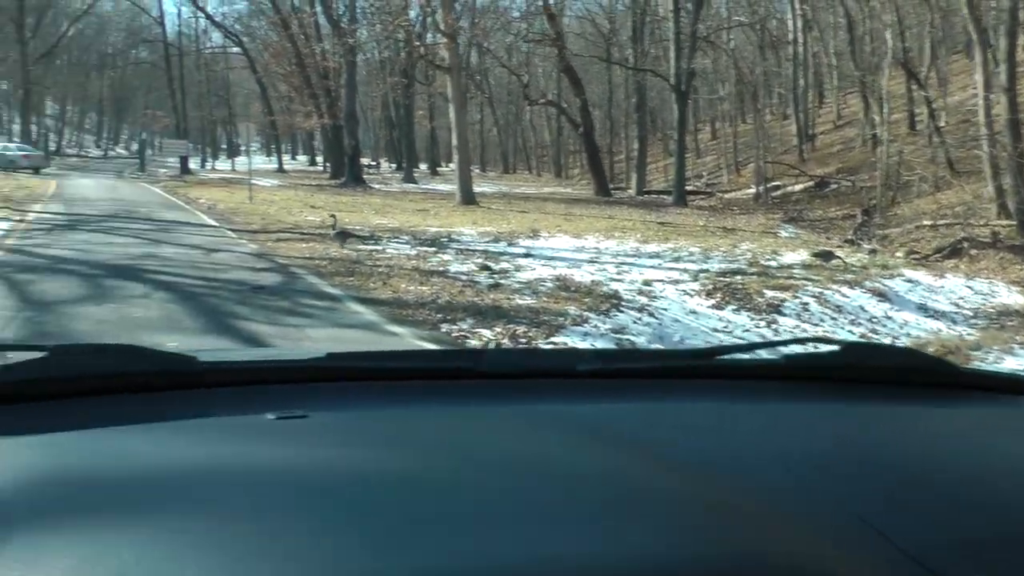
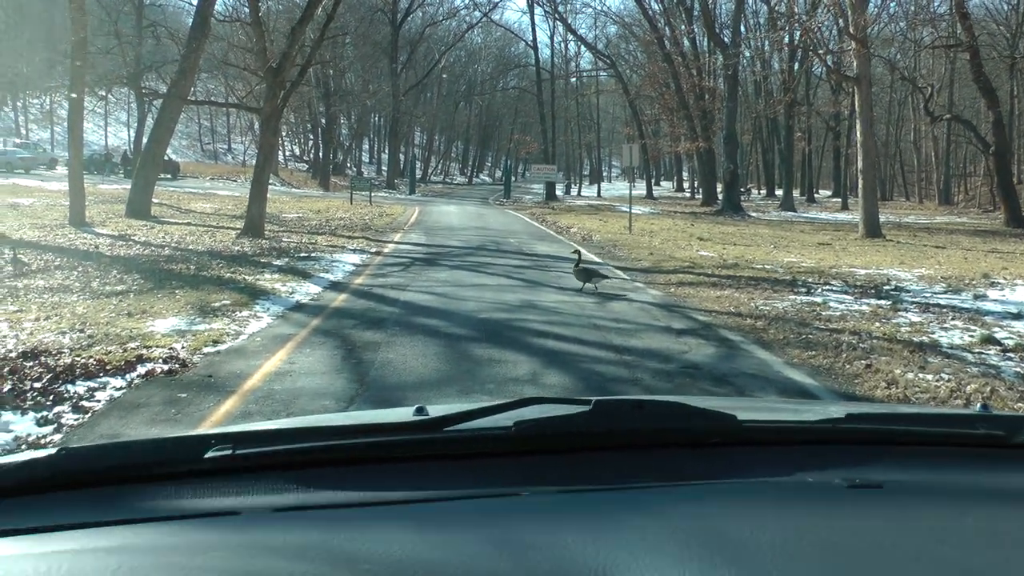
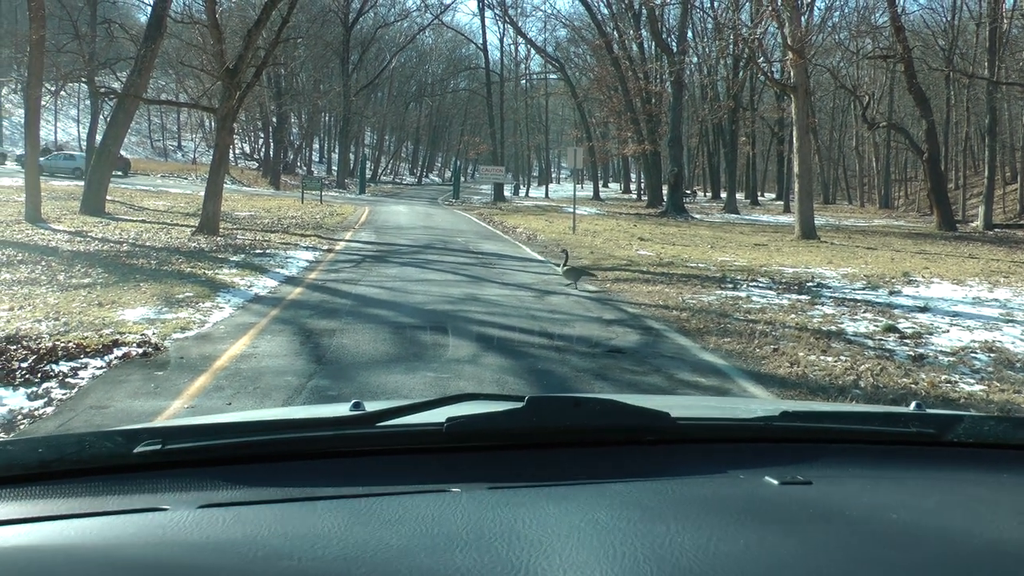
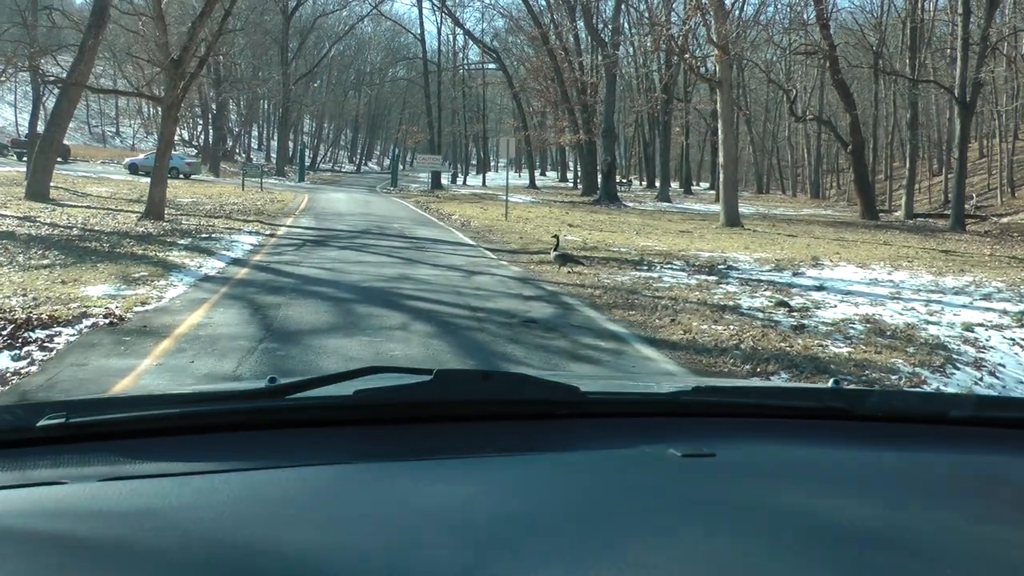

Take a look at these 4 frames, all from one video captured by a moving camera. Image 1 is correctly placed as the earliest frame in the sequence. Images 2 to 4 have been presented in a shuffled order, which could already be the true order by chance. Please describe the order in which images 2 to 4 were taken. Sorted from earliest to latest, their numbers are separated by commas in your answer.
4, 3, 2
